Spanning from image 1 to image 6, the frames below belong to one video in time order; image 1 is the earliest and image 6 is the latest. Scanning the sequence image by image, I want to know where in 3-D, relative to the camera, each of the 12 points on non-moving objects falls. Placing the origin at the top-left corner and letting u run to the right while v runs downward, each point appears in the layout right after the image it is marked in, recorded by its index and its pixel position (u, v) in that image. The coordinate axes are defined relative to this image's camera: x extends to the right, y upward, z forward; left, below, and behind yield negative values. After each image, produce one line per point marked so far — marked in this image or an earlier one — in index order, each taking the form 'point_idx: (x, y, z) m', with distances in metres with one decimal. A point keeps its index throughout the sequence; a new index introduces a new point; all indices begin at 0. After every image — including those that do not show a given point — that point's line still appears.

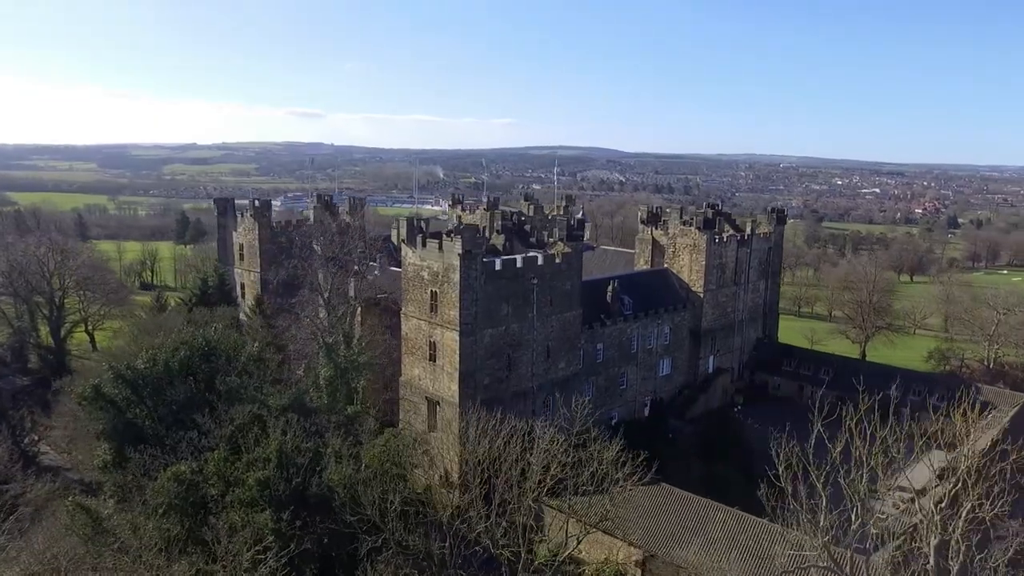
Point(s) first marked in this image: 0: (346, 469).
0: (-4.3, -4.7, +19.3) m
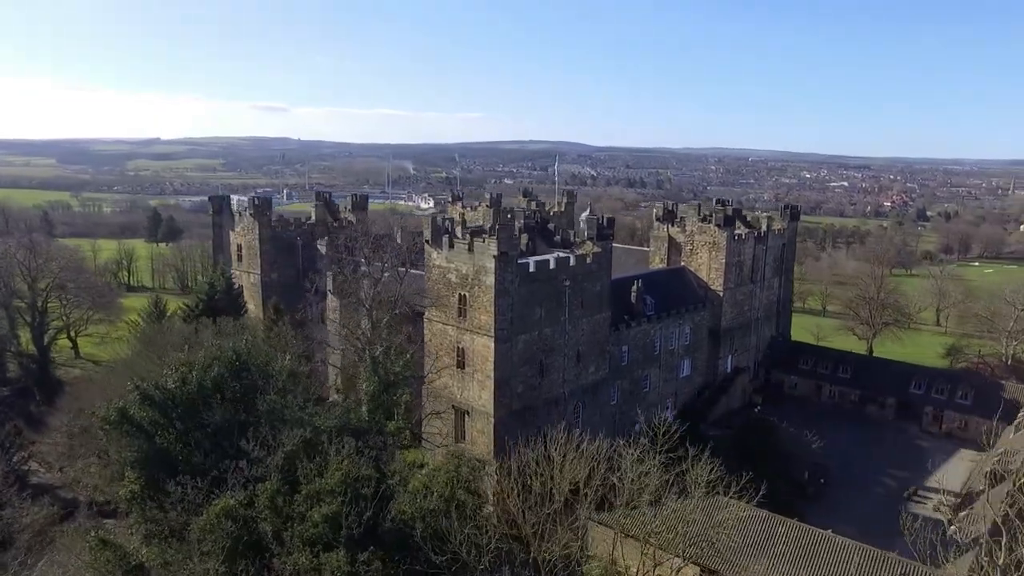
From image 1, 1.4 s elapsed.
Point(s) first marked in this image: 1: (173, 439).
0: (-2.2, -4.9, +17.5) m
1: (-9.1, -4.0, +19.8) m
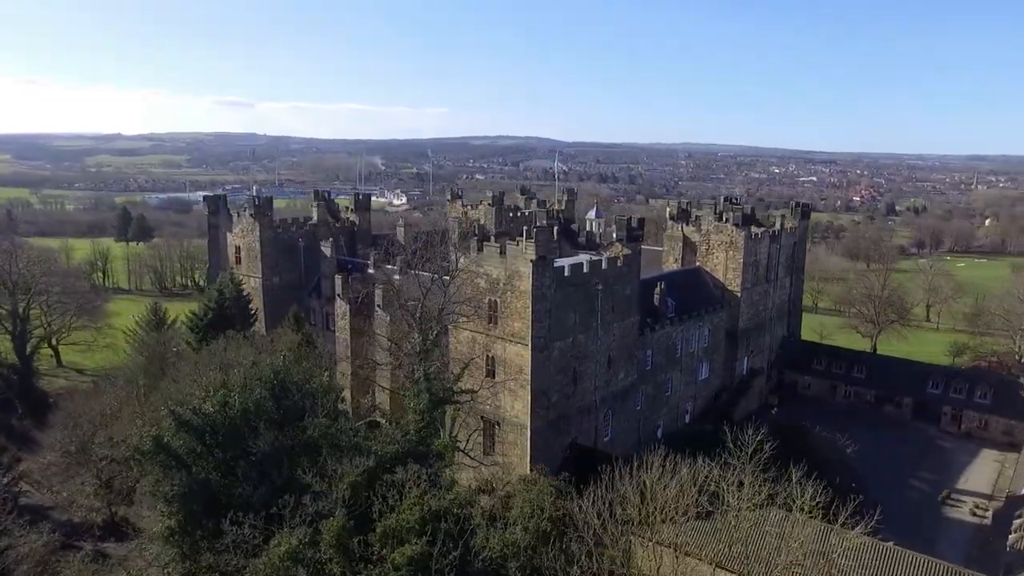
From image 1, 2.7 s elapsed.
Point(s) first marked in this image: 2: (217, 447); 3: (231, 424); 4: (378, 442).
0: (-0.2, -5.3, +15.9) m
1: (-7.2, -4.4, +18.0) m
2: (-7.3, -3.9, +18.4) m
3: (-7.1, -3.4, +18.7) m
4: (-3.3, -3.9, +18.5) m
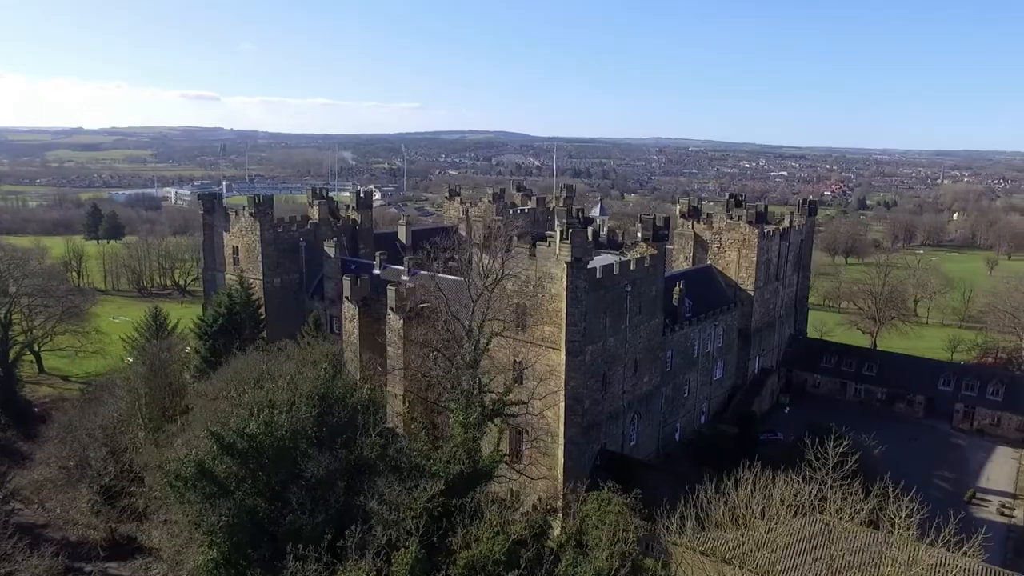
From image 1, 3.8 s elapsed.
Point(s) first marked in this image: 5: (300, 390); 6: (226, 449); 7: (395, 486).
0: (+1.5, -5.4, +14.7) m
1: (-5.6, -4.6, +16.5) m
2: (-5.6, -4.2, +16.9) m
3: (-5.5, -3.7, +17.3) m
4: (-1.7, -4.0, +17.2) m
5: (-5.5, -2.6, +19.2) m
6: (-6.5, -3.6, +16.9) m
7: (-2.5, -4.4, +16.2) m
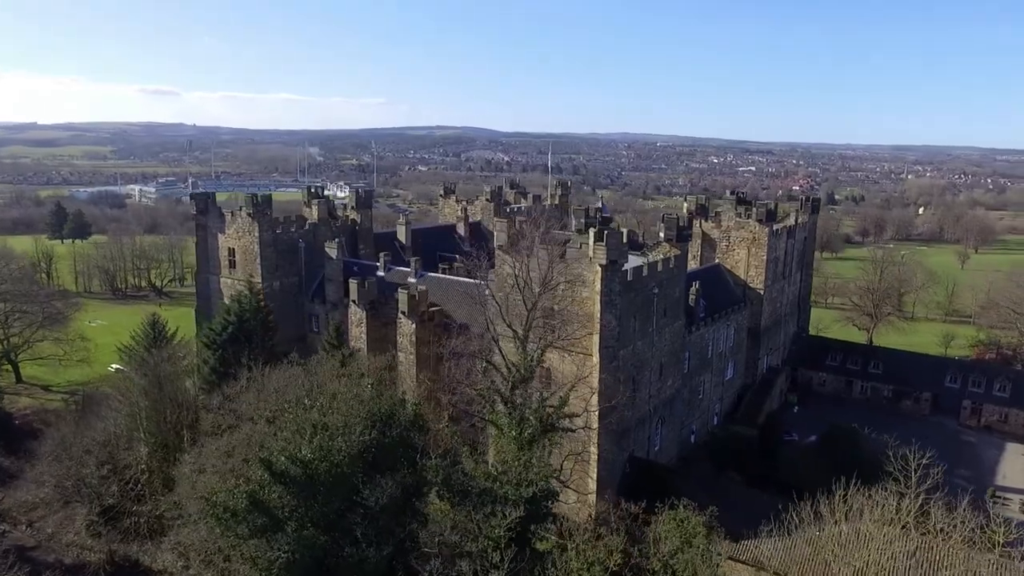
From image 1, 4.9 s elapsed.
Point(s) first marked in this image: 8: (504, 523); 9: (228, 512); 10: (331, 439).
0: (+3.2, -5.6, +13.7) m
1: (-3.9, -4.9, +15.2) m
2: (-4.0, -4.4, +15.5) m
3: (-3.9, -3.9, +15.9) m
4: (-0.1, -4.3, +16.0) m
5: (-4.0, -2.8, +17.8) m
6: (-4.9, -3.9, +15.5) m
7: (-0.9, -4.6, +14.9) m
8: (-0.2, -4.6, +14.4) m
9: (-5.8, -4.5, +15.1) m
10: (-4.1, -3.3, +16.6) m
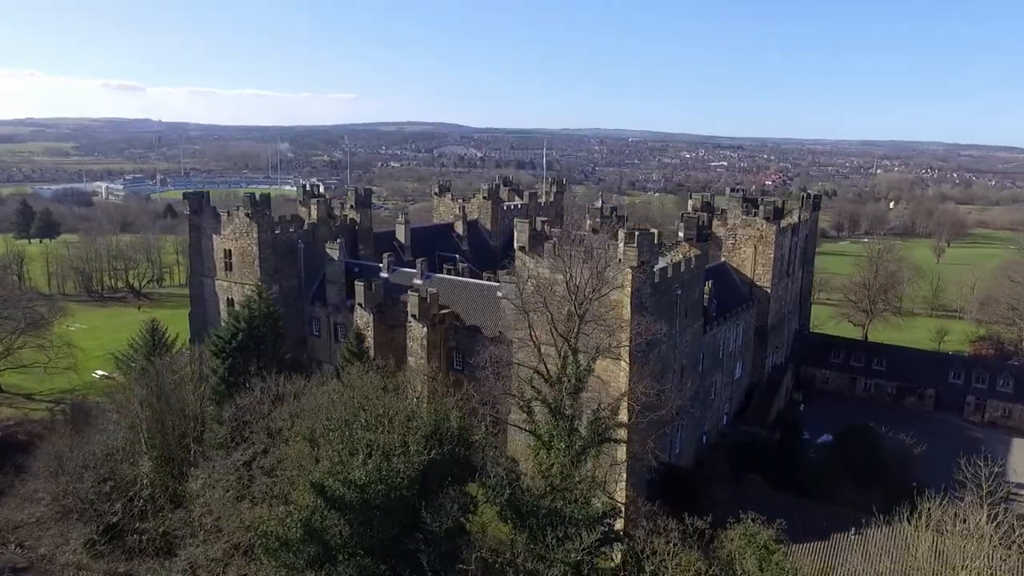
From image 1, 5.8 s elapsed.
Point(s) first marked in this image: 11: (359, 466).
0: (+4.7, -5.8, +12.9) m
1: (-2.6, -5.1, +14.1) m
2: (-2.6, -4.6, +14.5) m
3: (-2.5, -4.1, +14.9) m
4: (+1.2, -4.4, +15.1) m
5: (-2.7, -3.0, +16.7) m
6: (-3.5, -4.1, +14.4) m
7: (+0.5, -4.8, +14.0) m
8: (+1.3, -4.8, +13.5) m
9: (-4.4, -4.7, +13.9) m
10: (-2.8, -3.5, +15.5) m
11: (-3.5, -3.7, +15.4) m
